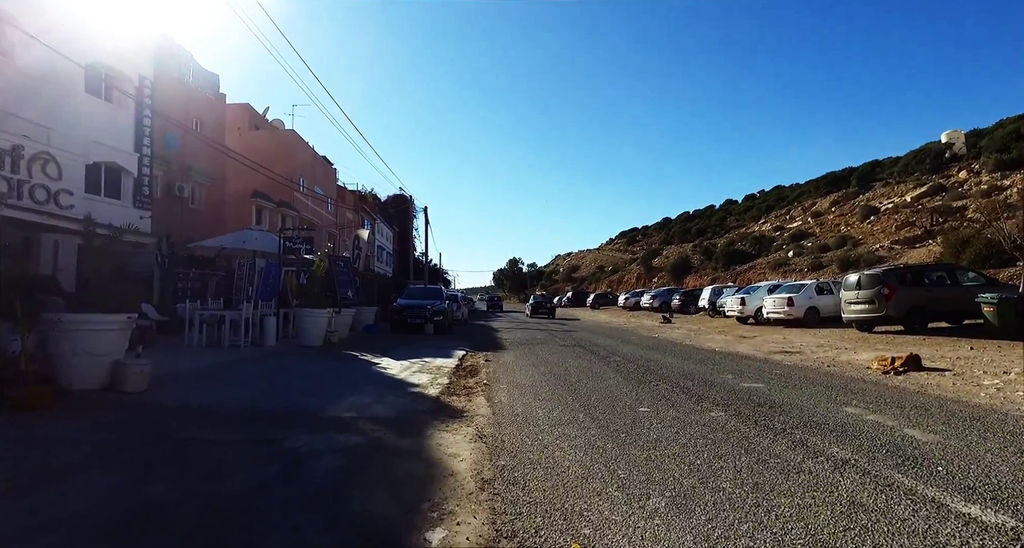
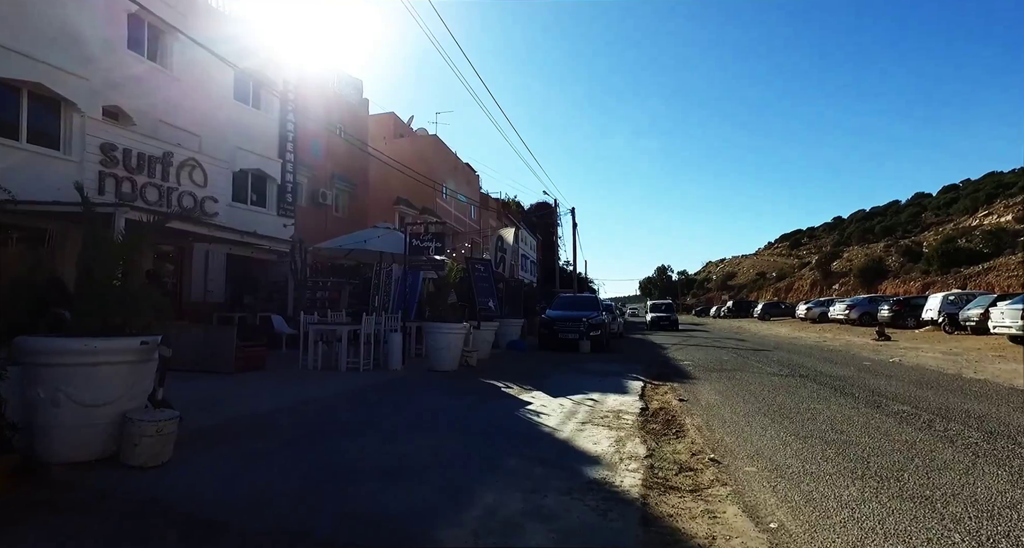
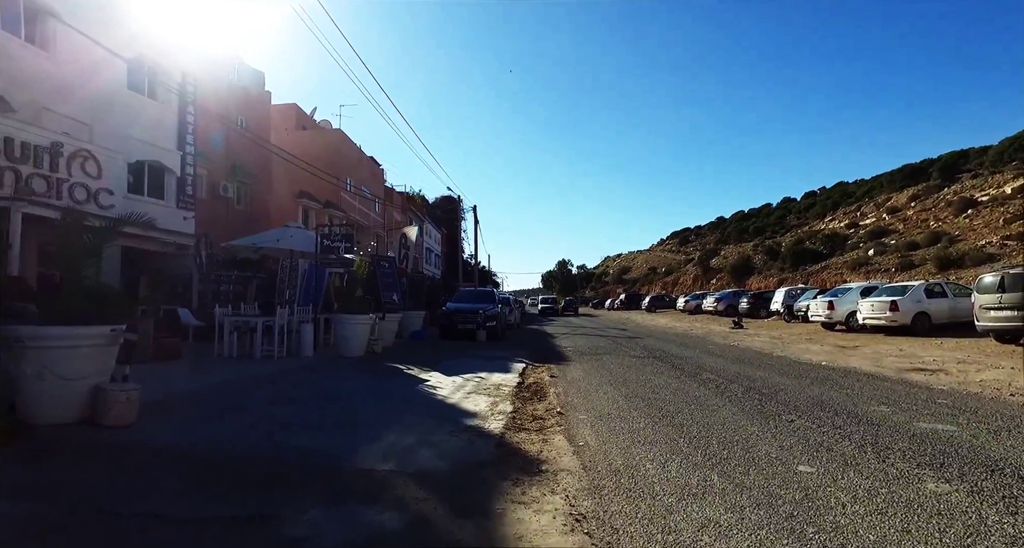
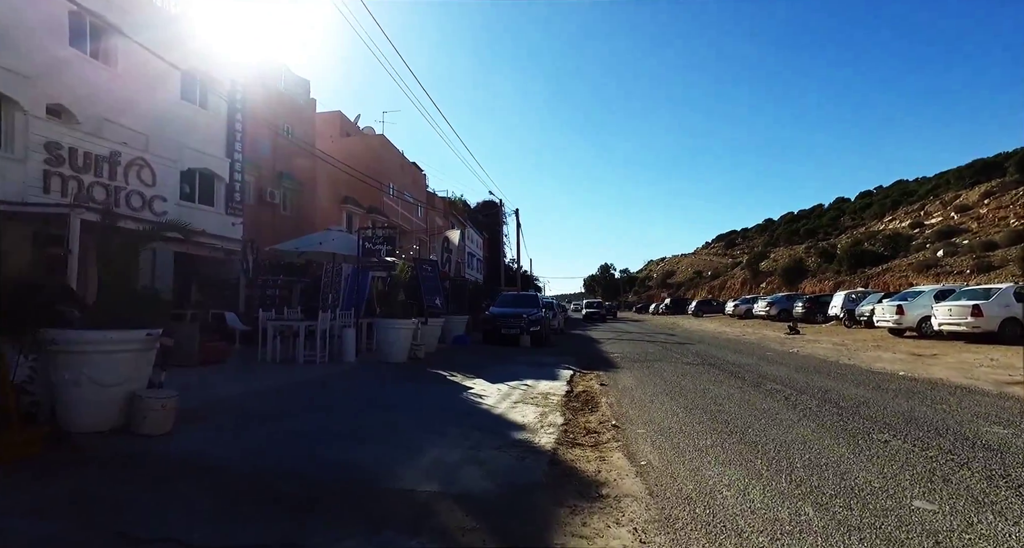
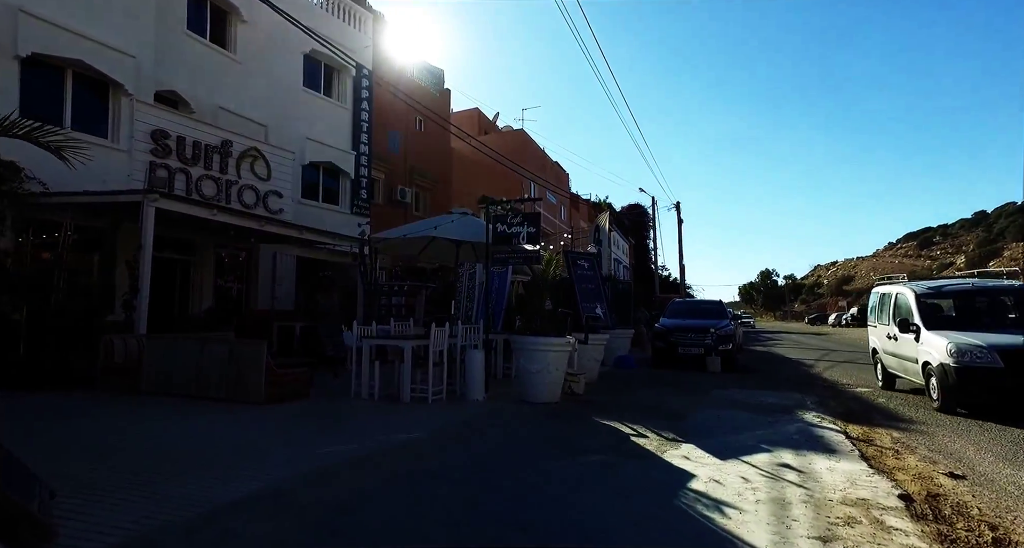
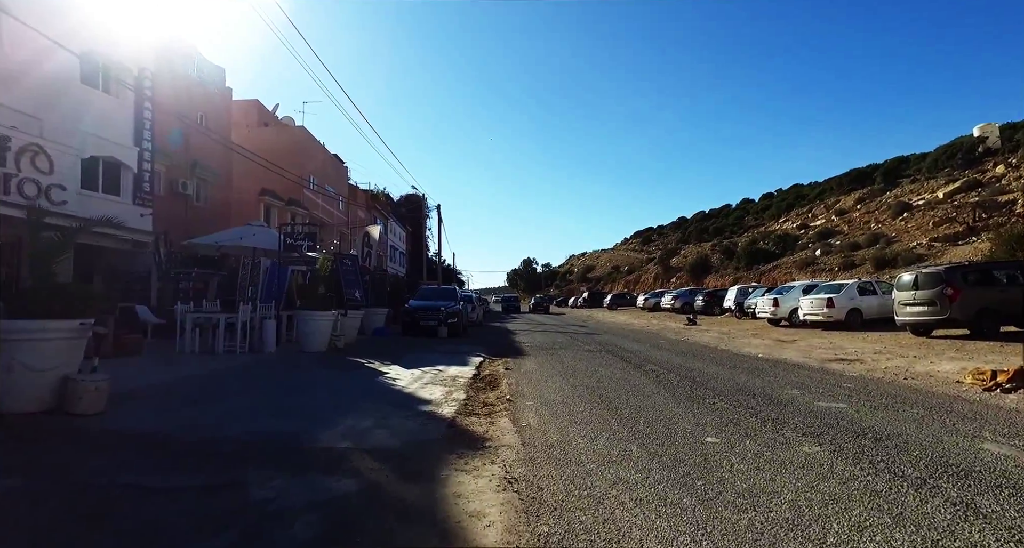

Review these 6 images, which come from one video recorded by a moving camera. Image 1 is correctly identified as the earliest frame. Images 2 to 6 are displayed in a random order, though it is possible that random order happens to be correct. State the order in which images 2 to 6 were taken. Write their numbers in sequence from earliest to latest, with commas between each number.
6, 3, 4, 2, 5
